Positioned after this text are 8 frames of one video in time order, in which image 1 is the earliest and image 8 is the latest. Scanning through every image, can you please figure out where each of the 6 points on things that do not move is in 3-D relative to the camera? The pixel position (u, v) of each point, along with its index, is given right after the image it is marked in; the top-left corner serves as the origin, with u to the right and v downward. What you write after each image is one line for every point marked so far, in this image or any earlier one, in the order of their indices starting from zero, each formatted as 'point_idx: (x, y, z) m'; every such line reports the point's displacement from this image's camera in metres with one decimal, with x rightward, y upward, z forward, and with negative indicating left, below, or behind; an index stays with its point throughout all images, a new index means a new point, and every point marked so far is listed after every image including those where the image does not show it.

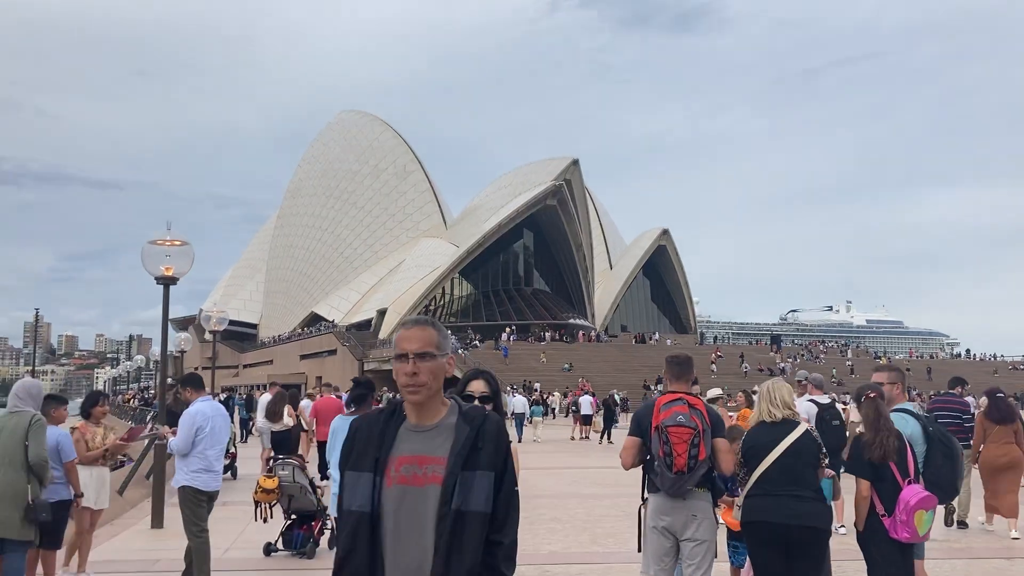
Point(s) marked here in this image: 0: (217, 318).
0: (-5.6, -0.6, +15.7) m
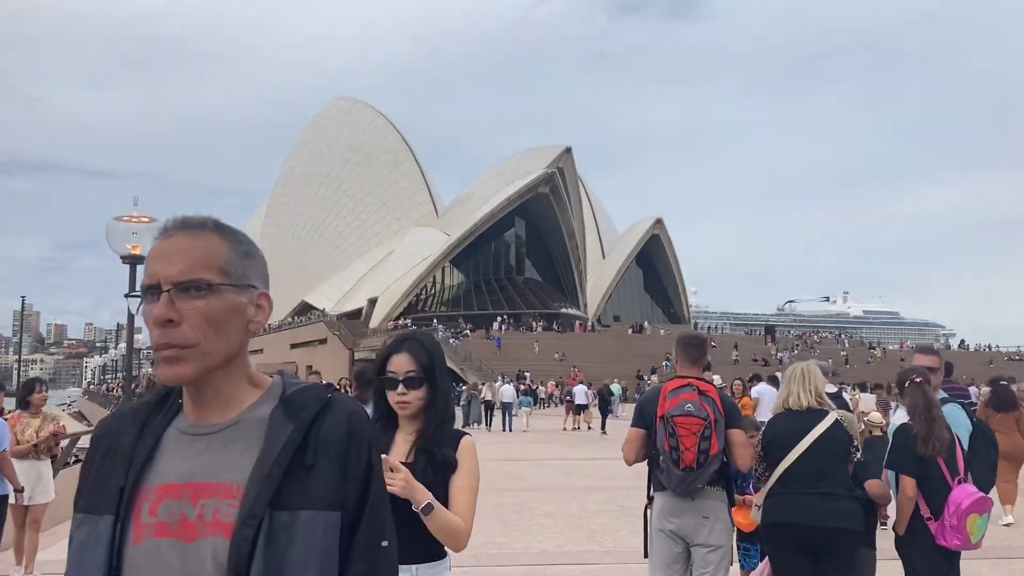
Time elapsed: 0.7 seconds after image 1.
0: (-5.8, -0.3, +15.2) m
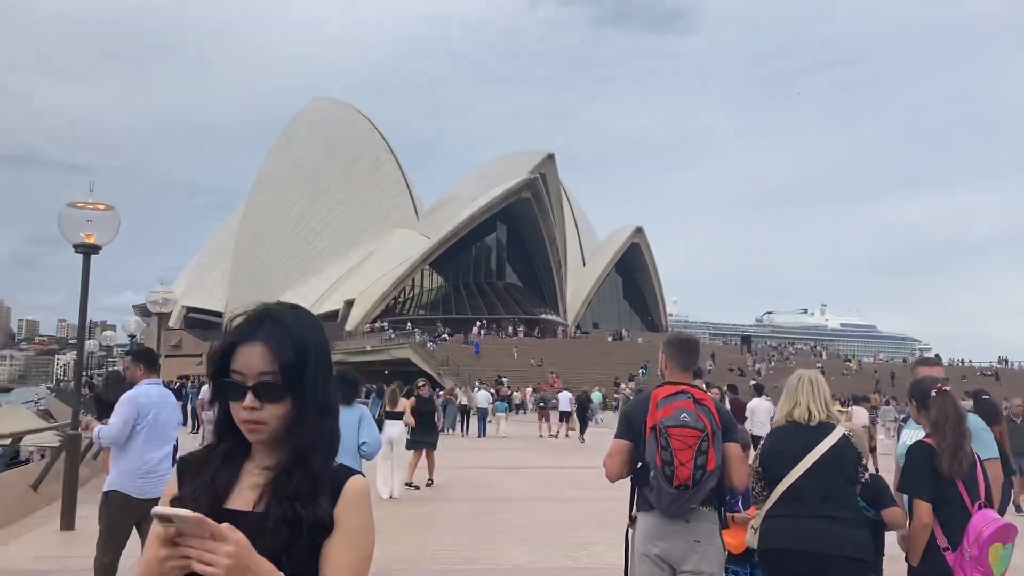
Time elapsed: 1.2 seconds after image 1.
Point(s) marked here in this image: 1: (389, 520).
0: (-6.2, -0.2, +14.6) m
1: (-1.2, -2.2, +7.9) m
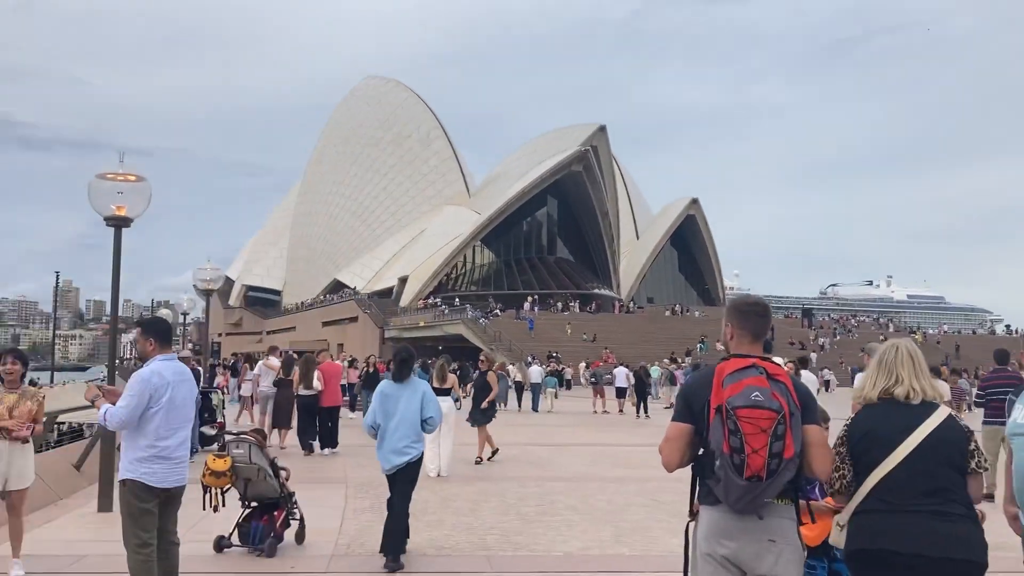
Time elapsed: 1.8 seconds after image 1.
0: (-5.3, +0.2, +14.6) m
1: (-0.7, -2.0, +7.6) m
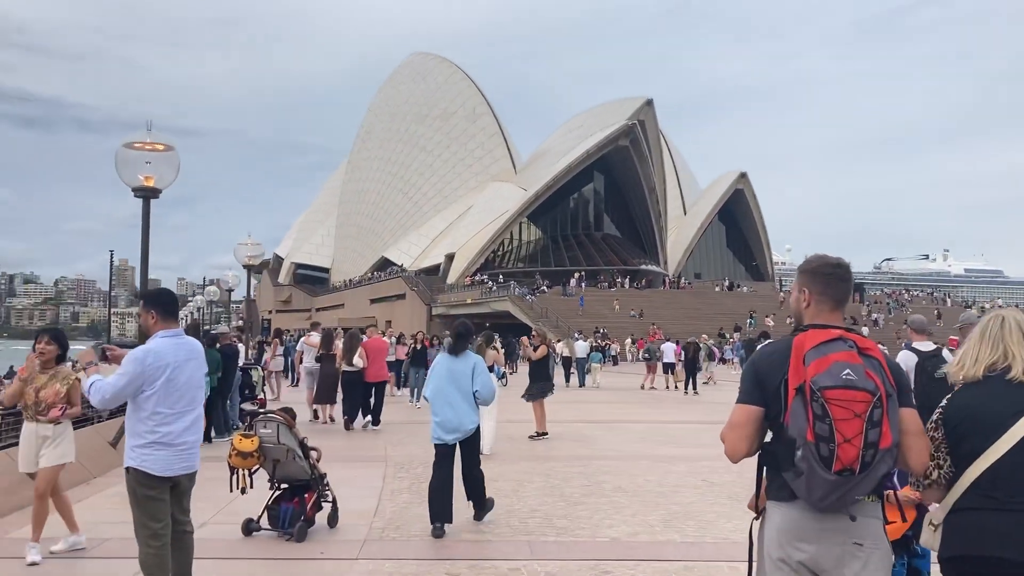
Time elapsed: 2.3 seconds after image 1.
0: (-4.5, +0.6, +14.5) m
1: (-0.3, -1.7, +7.3) m
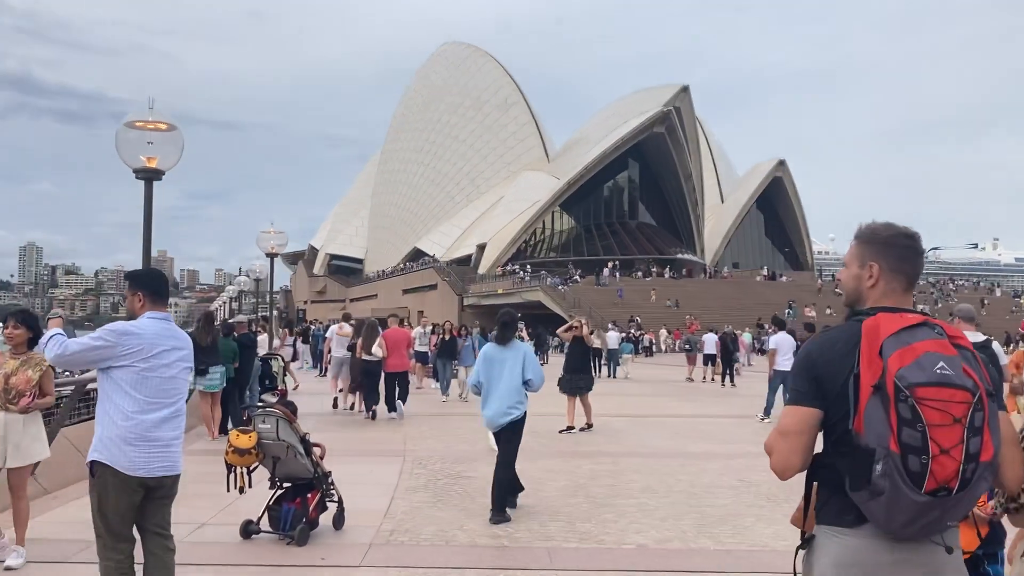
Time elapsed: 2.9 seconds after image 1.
0: (-4.0, +0.8, +14.2) m
1: (-0.1, -1.6, +6.9) m
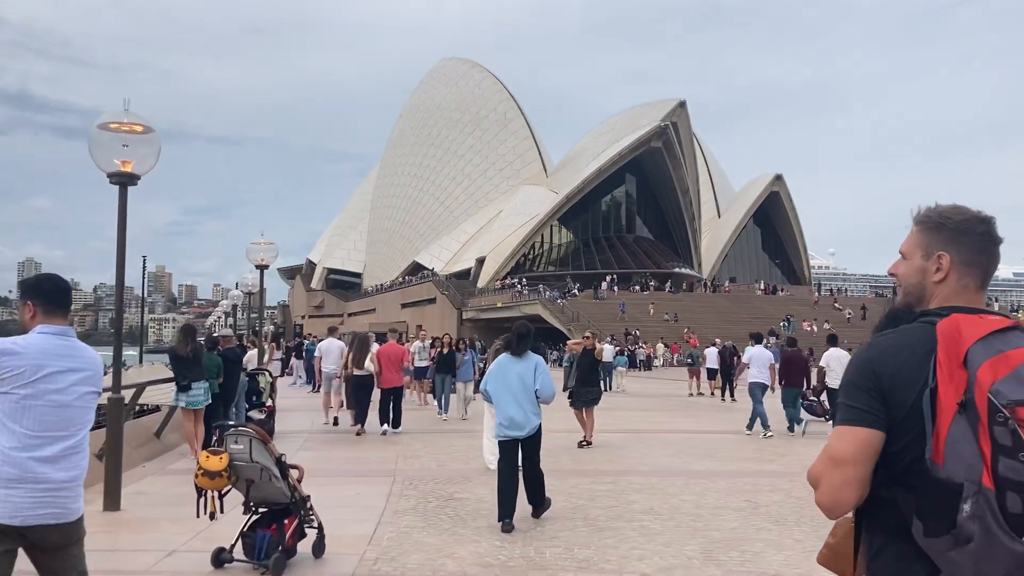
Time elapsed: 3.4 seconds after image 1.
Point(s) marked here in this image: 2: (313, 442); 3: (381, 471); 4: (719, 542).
0: (-4.1, +0.6, +13.9) m
1: (-0.2, -1.7, +6.5) m
2: (-2.6, -2.0, +10.6) m
3: (-1.3, -1.8, +8.0) m
4: (+1.3, -1.6, +5.3) m
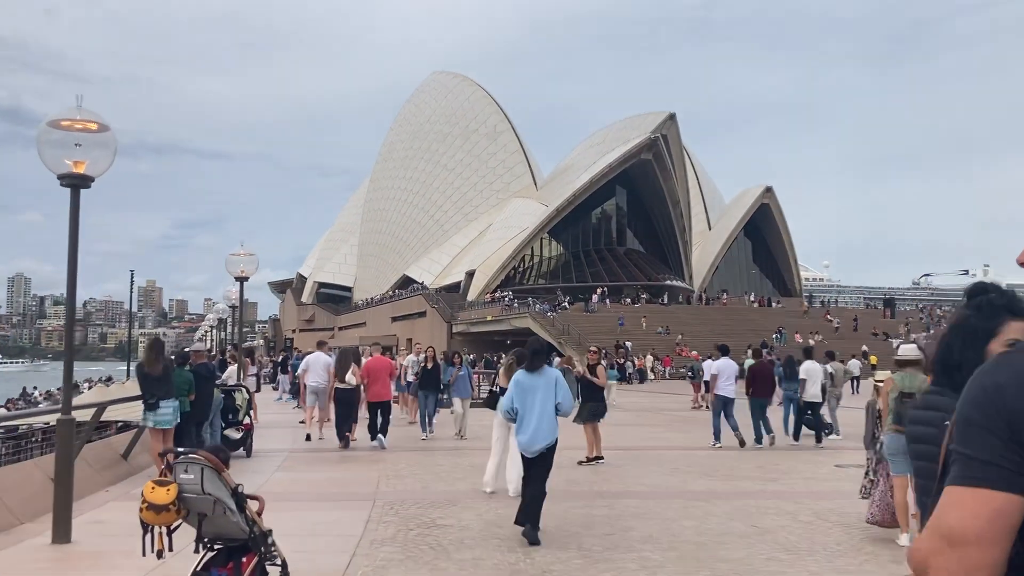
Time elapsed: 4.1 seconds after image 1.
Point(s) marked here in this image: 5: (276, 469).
0: (-4.3, +0.4, +13.4) m
1: (-0.2, -1.8, +6.1) m
2: (-2.7, -2.1, +10.0) m
3: (-1.4, -1.9, +7.5) m
4: (+1.3, -1.7, +4.8) m
5: (-2.7, -2.1, +9.4) m
